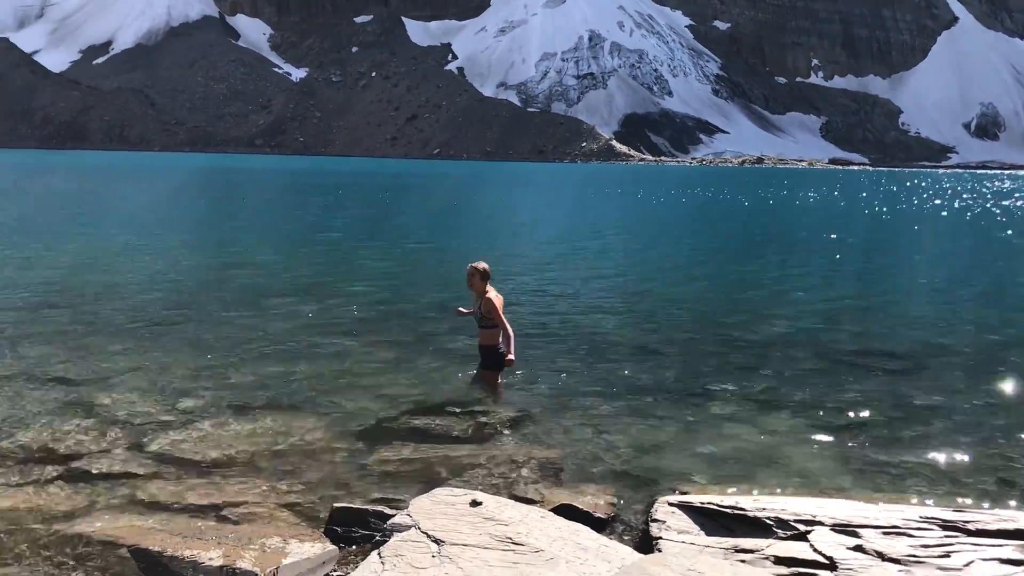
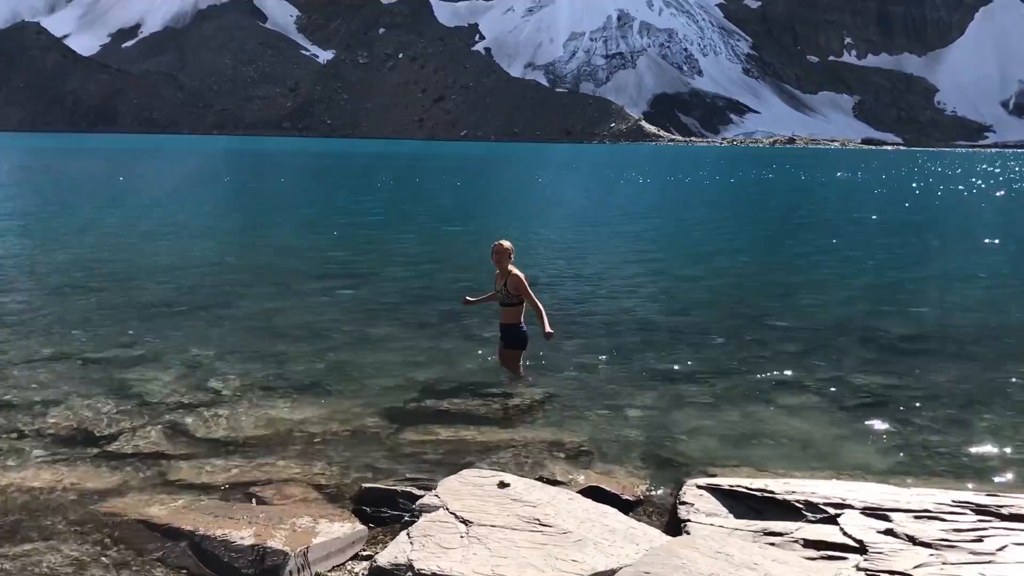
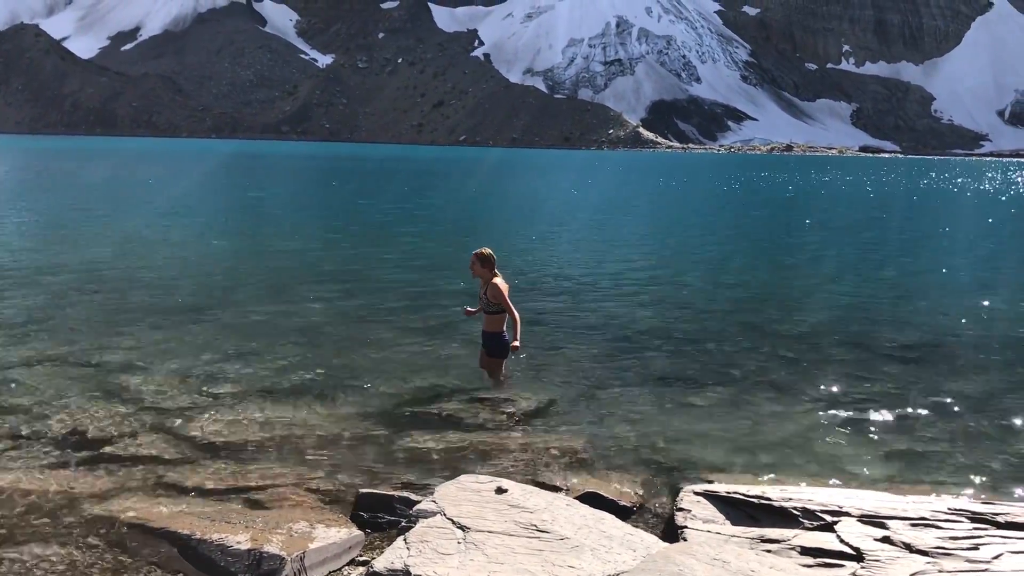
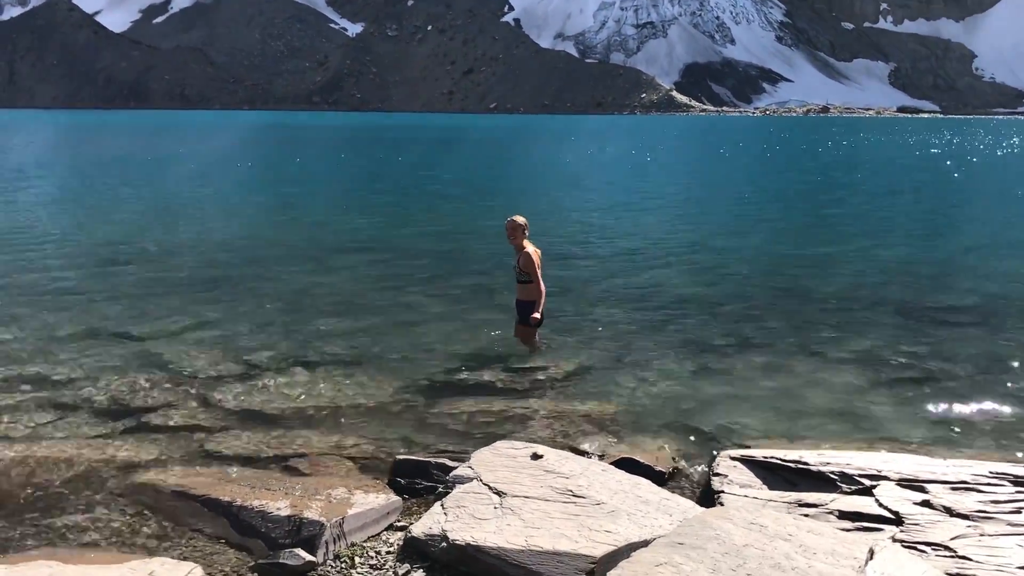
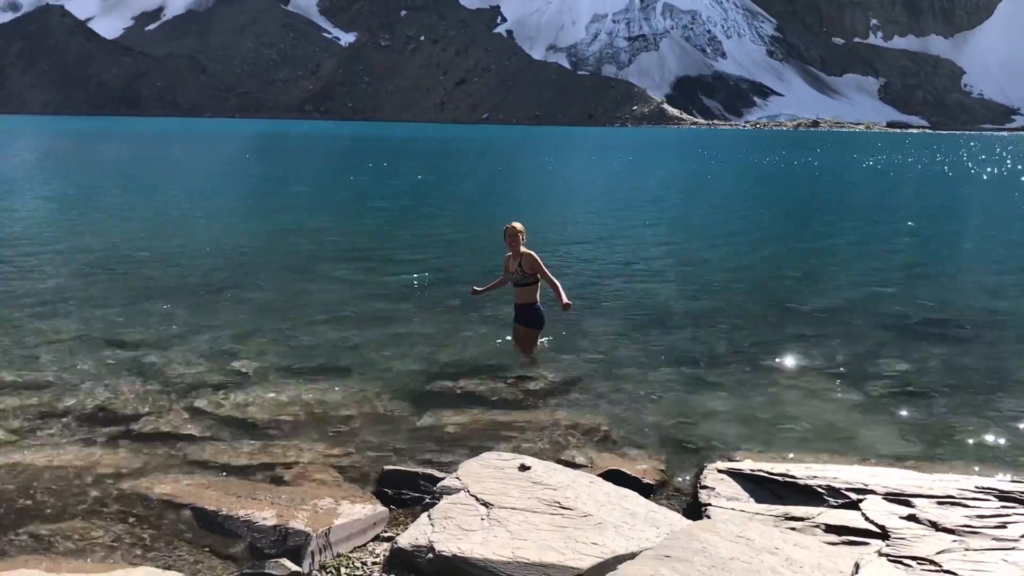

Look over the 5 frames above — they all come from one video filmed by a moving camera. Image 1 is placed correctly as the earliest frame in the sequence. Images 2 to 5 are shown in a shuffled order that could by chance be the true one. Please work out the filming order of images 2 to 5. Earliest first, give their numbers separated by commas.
2, 5, 3, 4
